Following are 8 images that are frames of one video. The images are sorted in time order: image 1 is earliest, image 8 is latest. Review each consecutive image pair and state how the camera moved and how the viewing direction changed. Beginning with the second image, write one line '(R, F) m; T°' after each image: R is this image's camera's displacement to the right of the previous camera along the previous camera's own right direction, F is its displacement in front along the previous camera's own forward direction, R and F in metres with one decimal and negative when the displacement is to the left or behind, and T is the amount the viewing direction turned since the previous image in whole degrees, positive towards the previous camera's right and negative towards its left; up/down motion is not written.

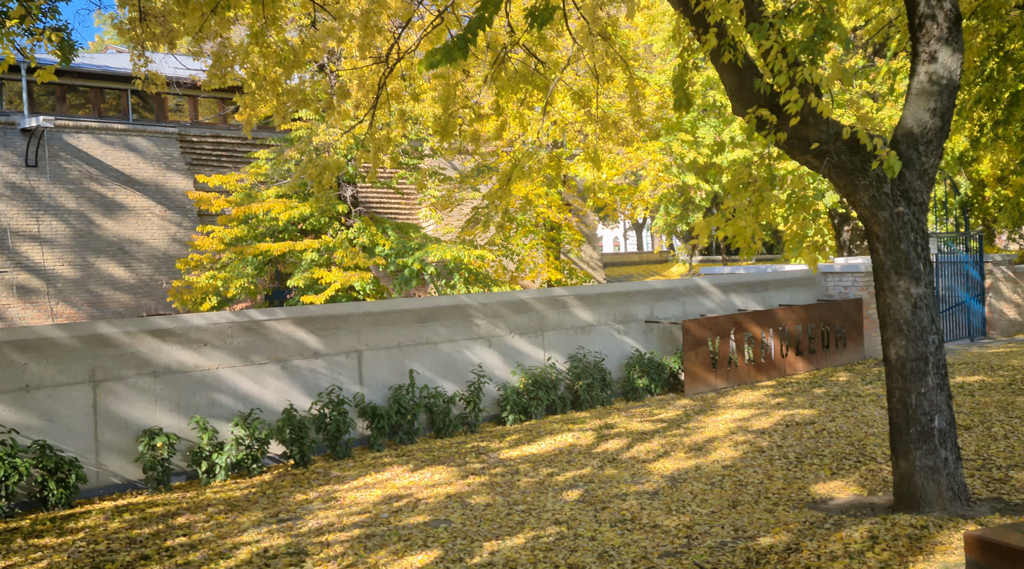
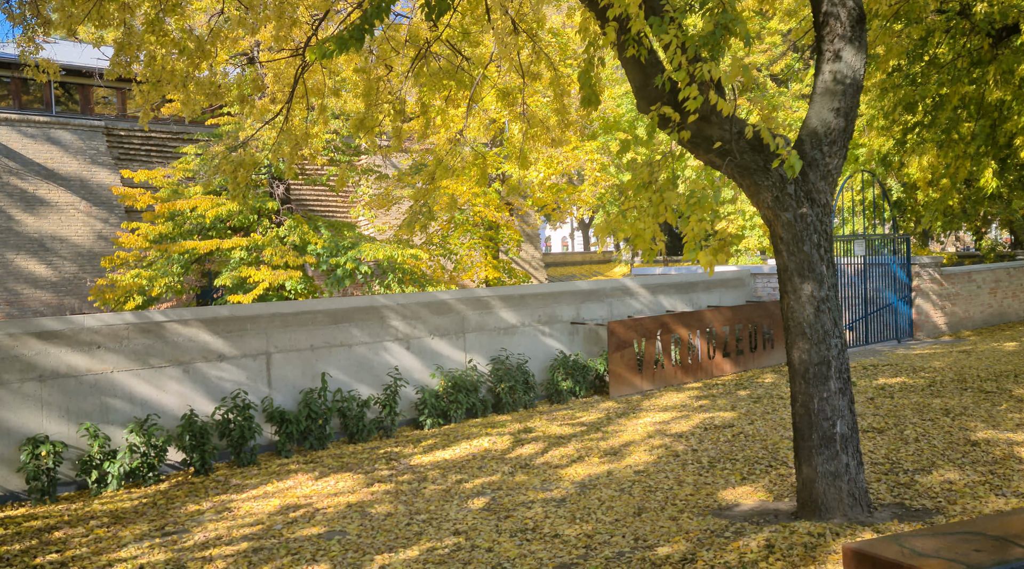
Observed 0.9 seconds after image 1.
(+0.3, +0.2) m; +3°
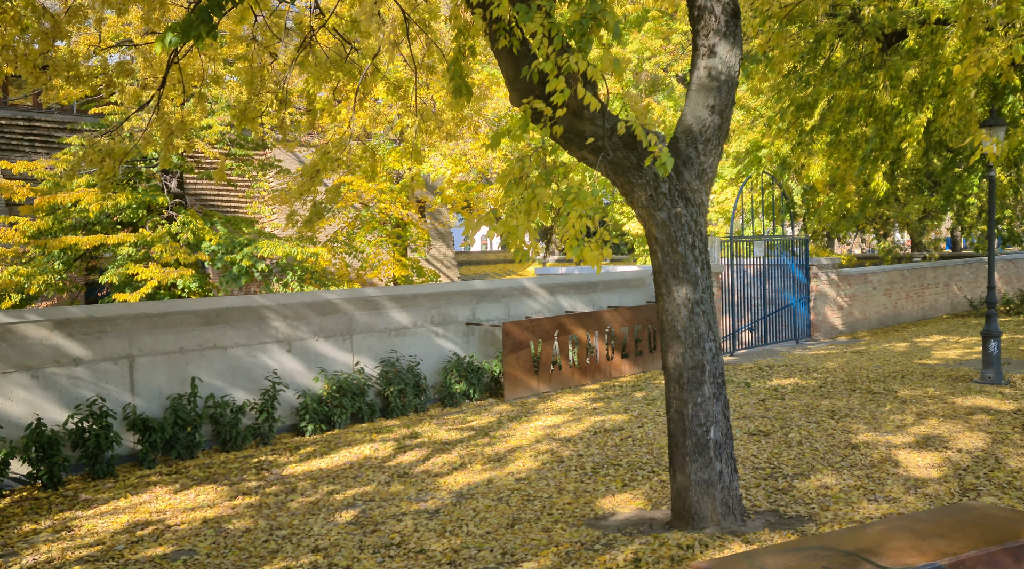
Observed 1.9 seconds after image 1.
(+0.4, +0.3) m; +5°
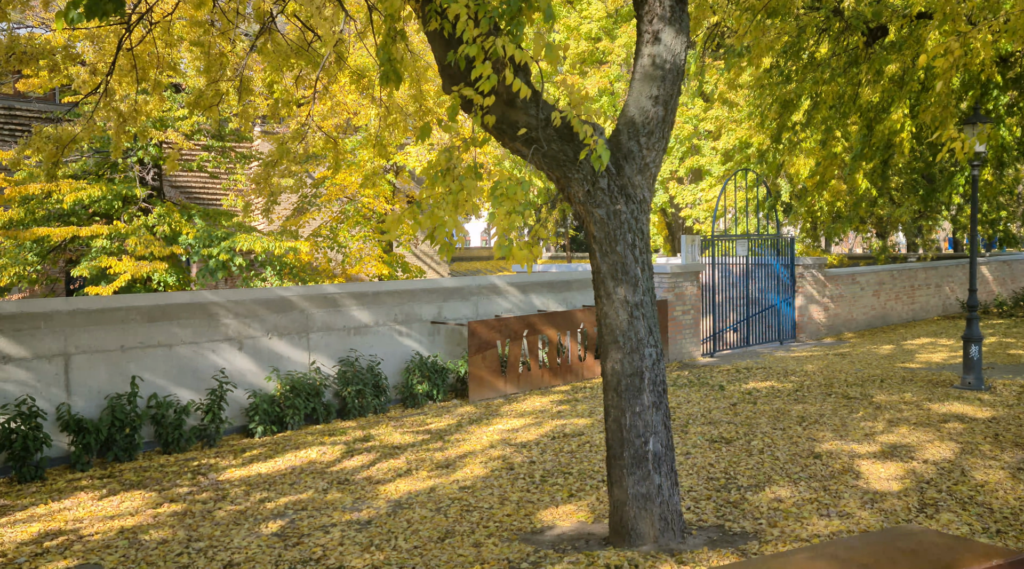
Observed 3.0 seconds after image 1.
(+0.4, +0.4) m; 0°
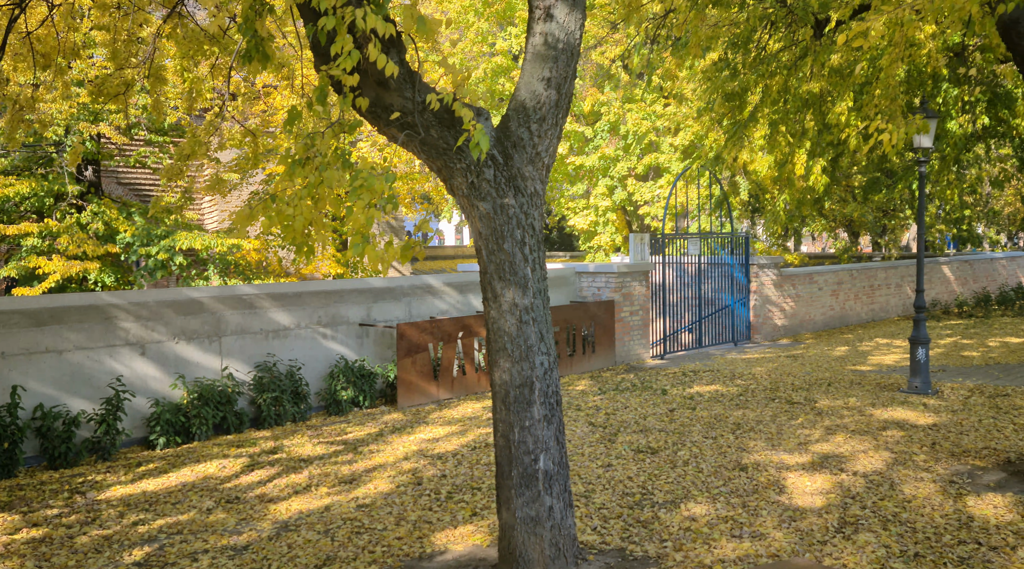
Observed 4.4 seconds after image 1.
(+0.5, +0.6) m; +1°
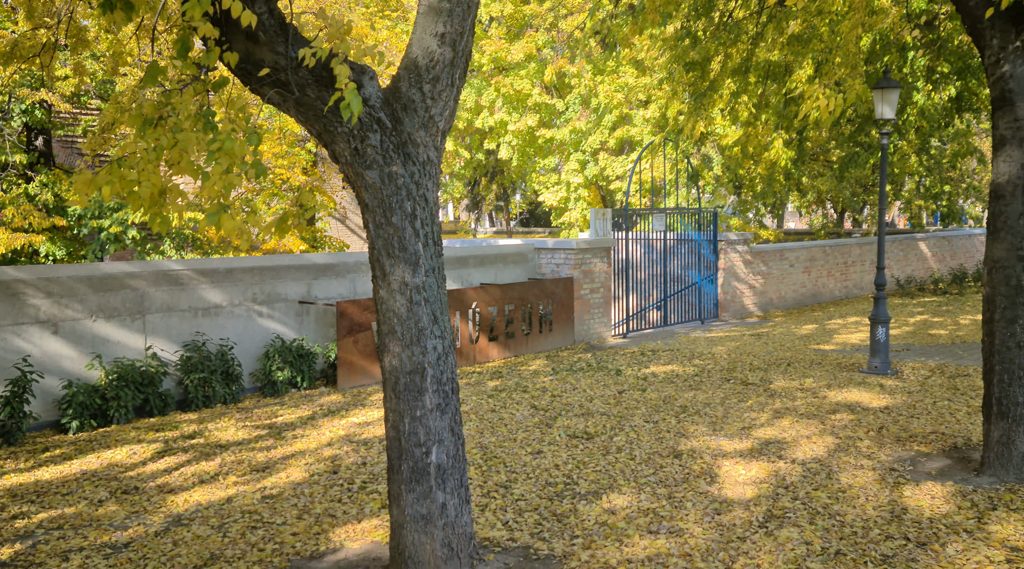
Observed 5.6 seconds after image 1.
(+0.5, +0.5) m; +1°
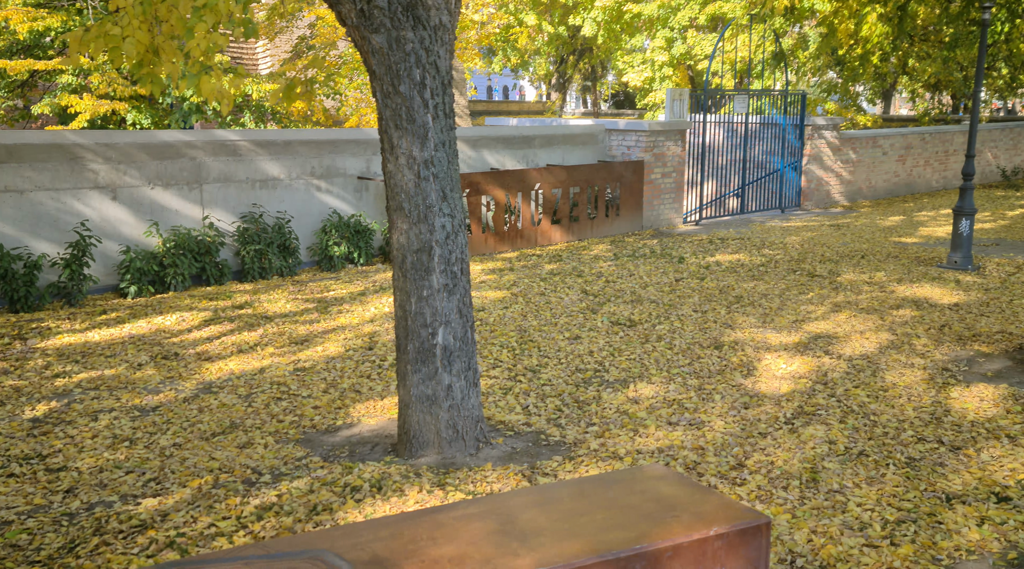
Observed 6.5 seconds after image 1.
(+0.4, +0.2) m; -5°
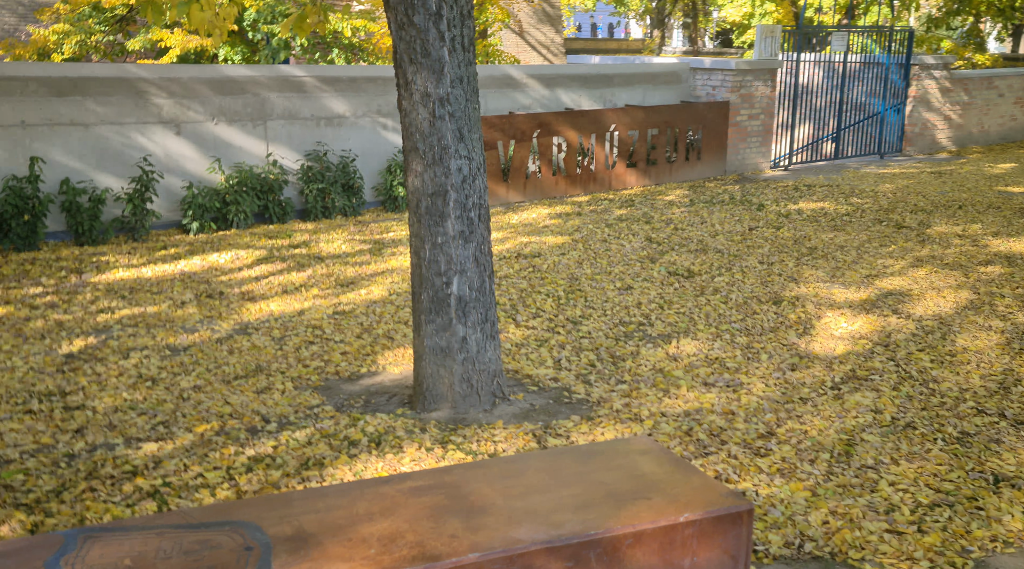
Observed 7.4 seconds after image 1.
(+0.4, +0.3) m; -6°
